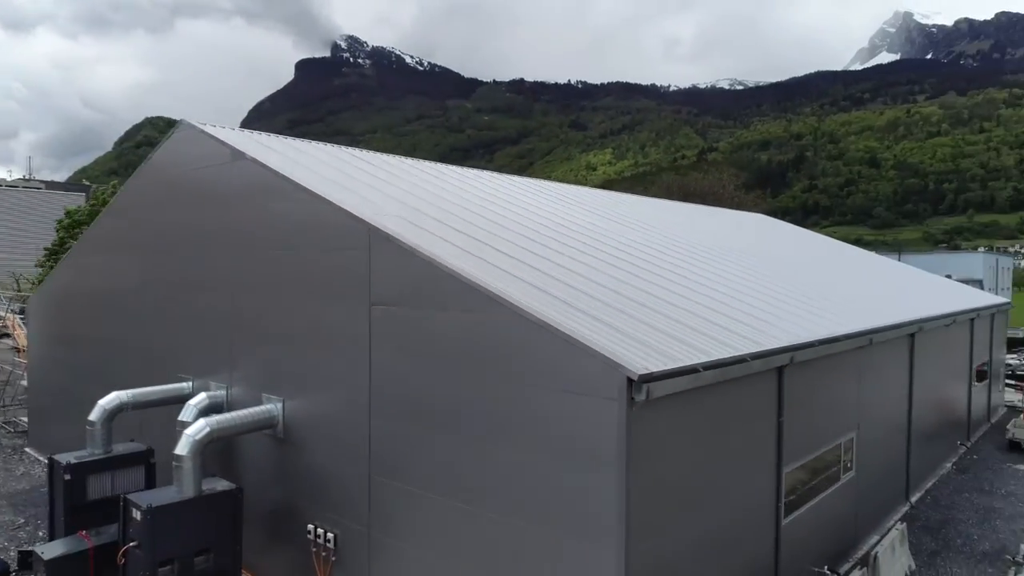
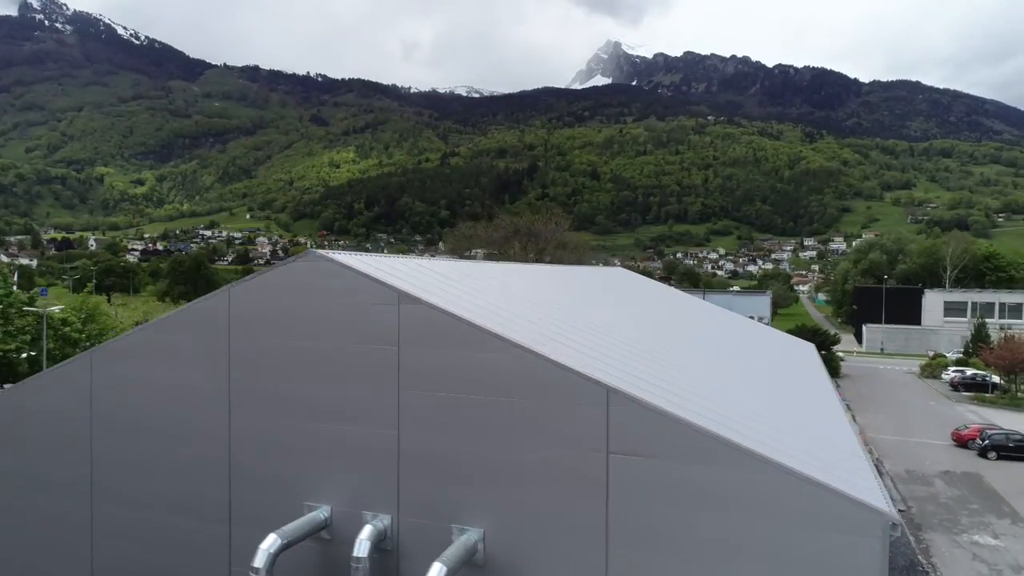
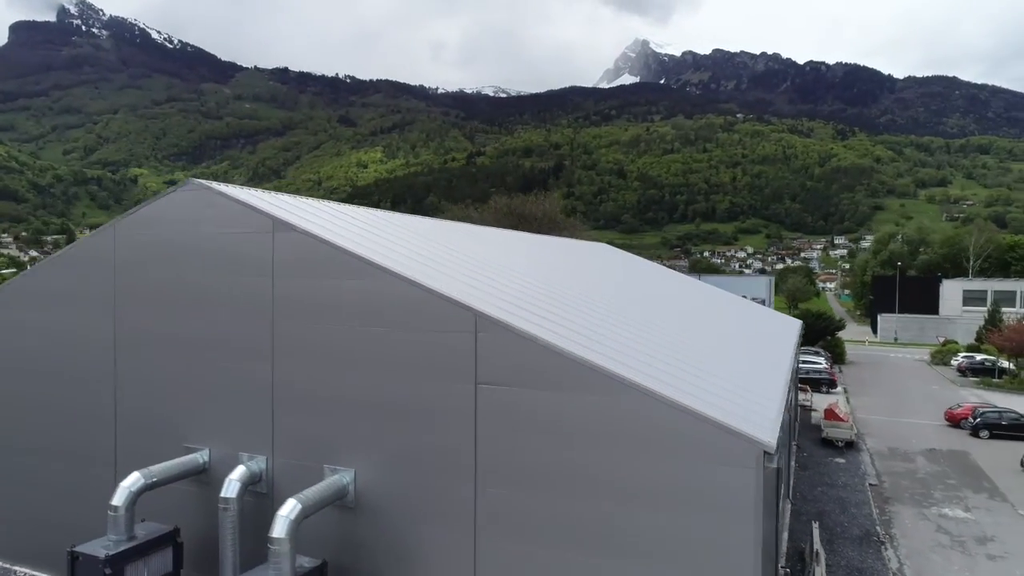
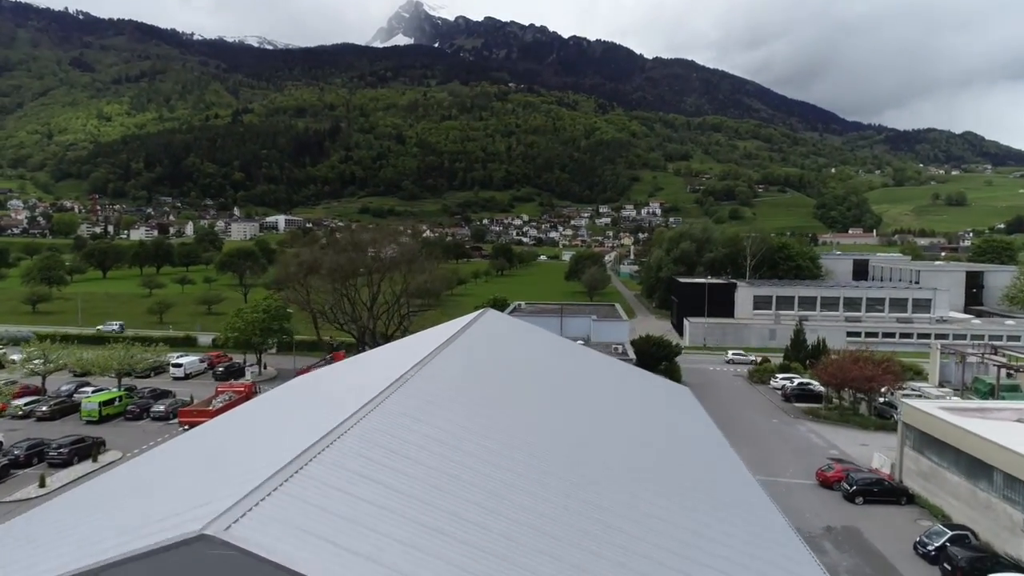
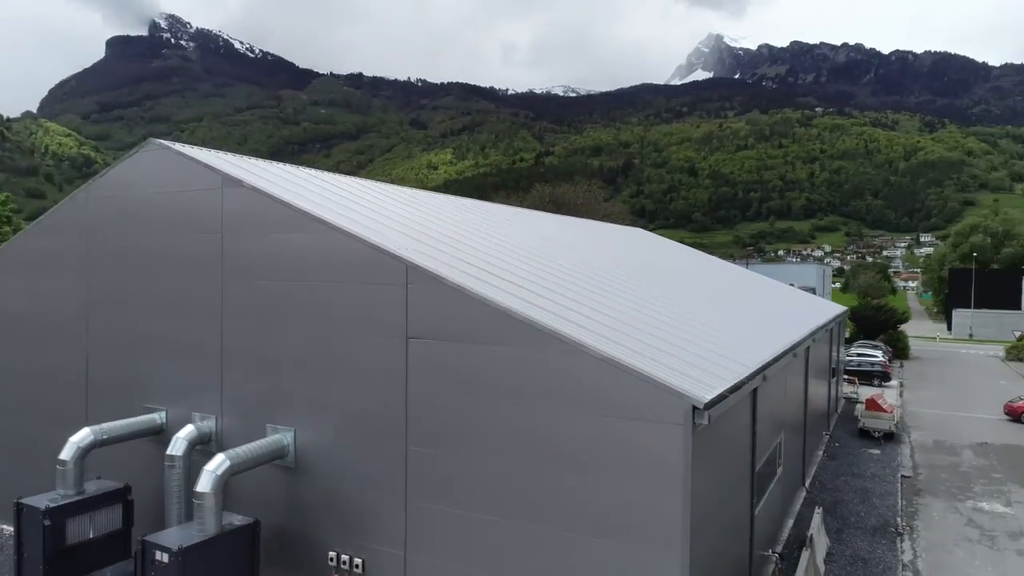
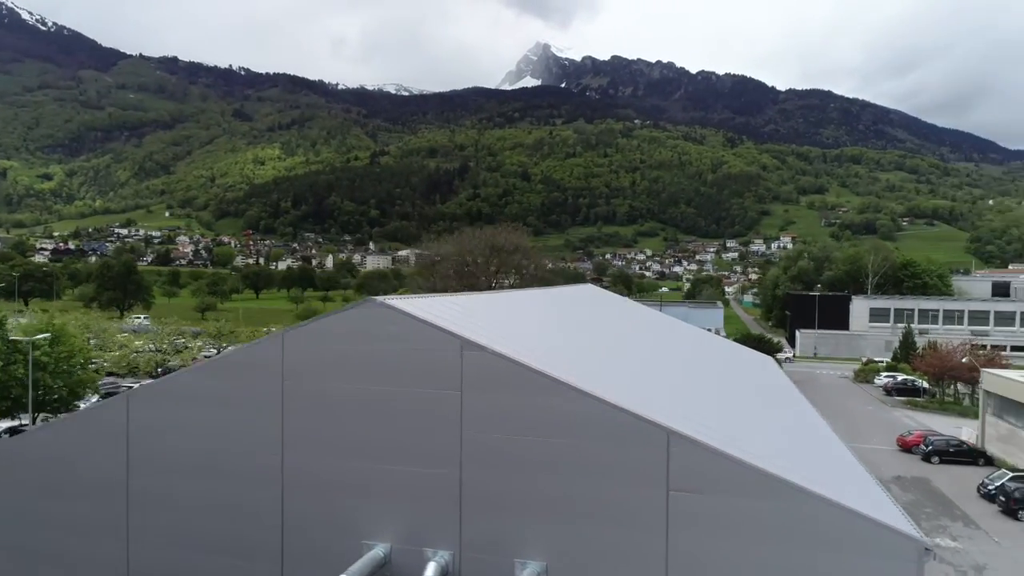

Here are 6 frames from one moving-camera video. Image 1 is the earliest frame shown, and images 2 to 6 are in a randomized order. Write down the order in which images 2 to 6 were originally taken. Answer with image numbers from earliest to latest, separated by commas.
5, 3, 2, 6, 4
